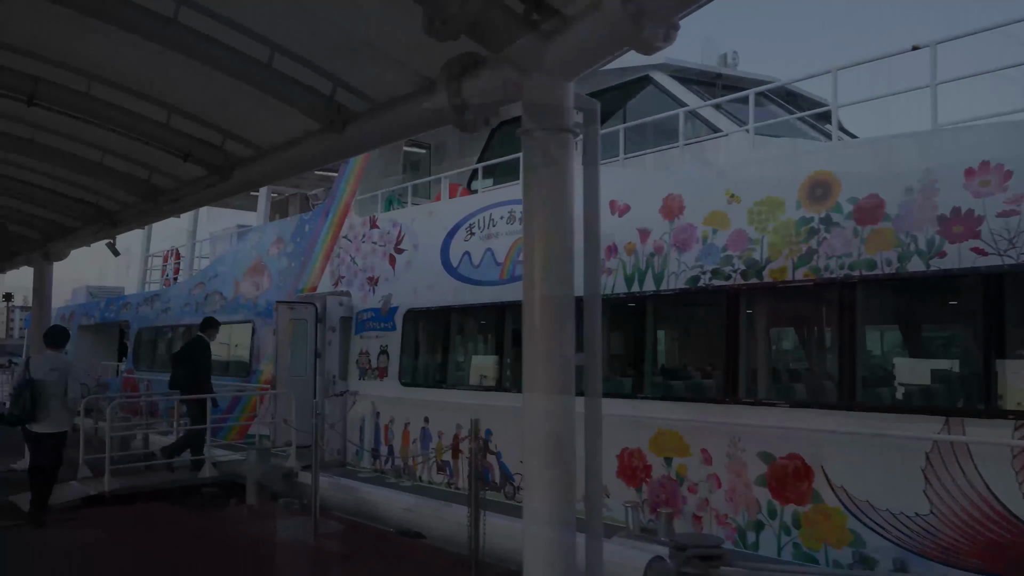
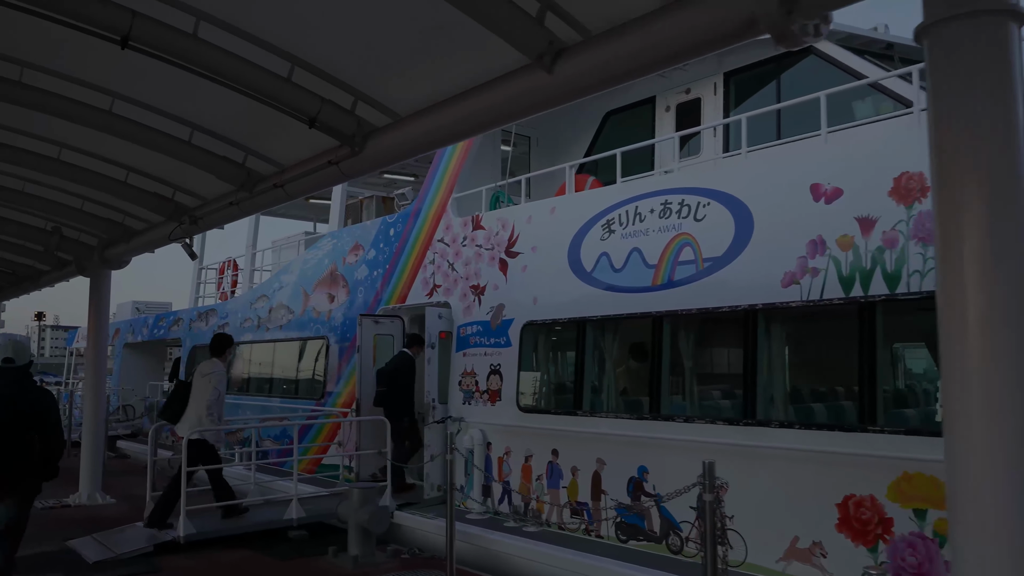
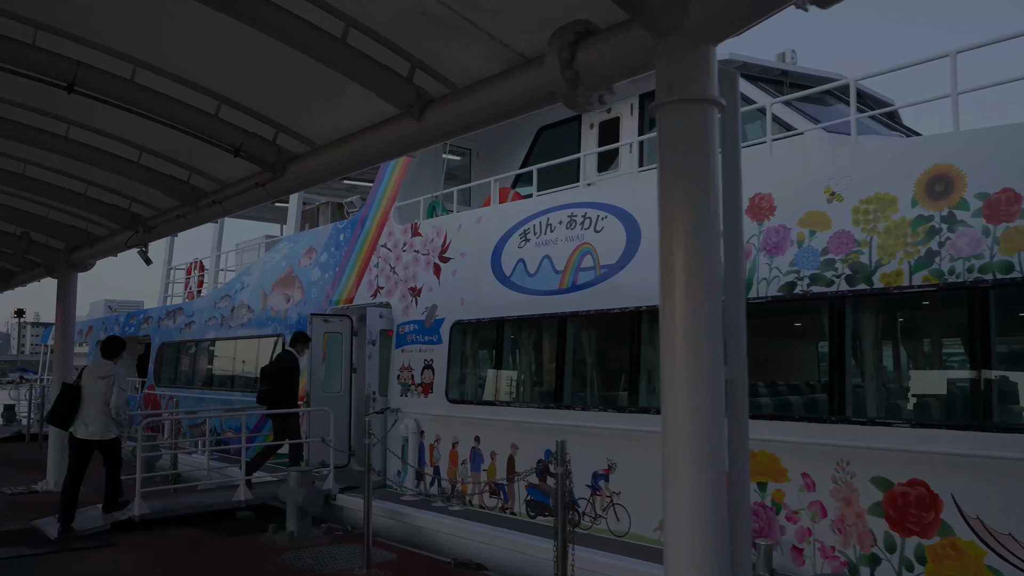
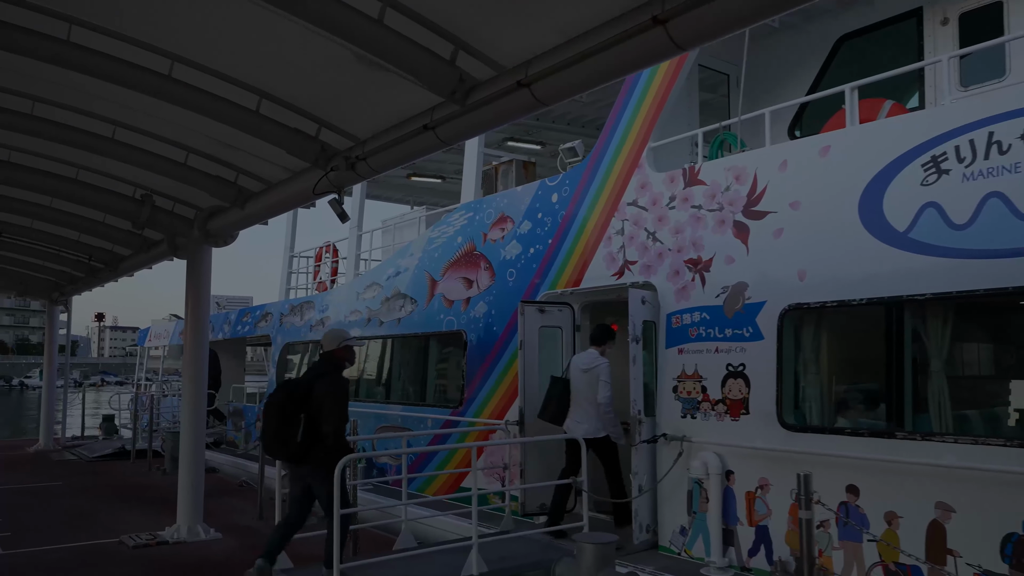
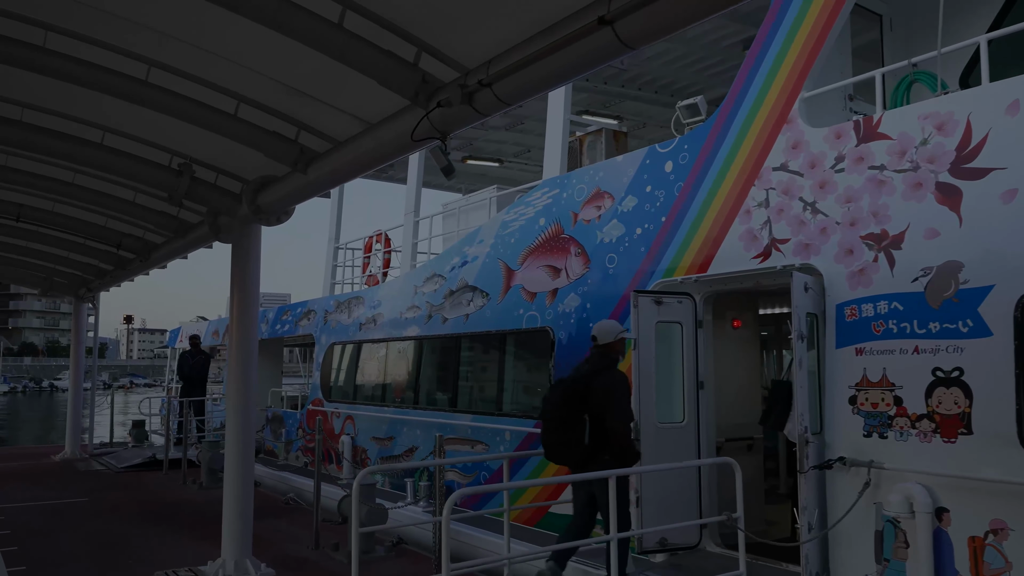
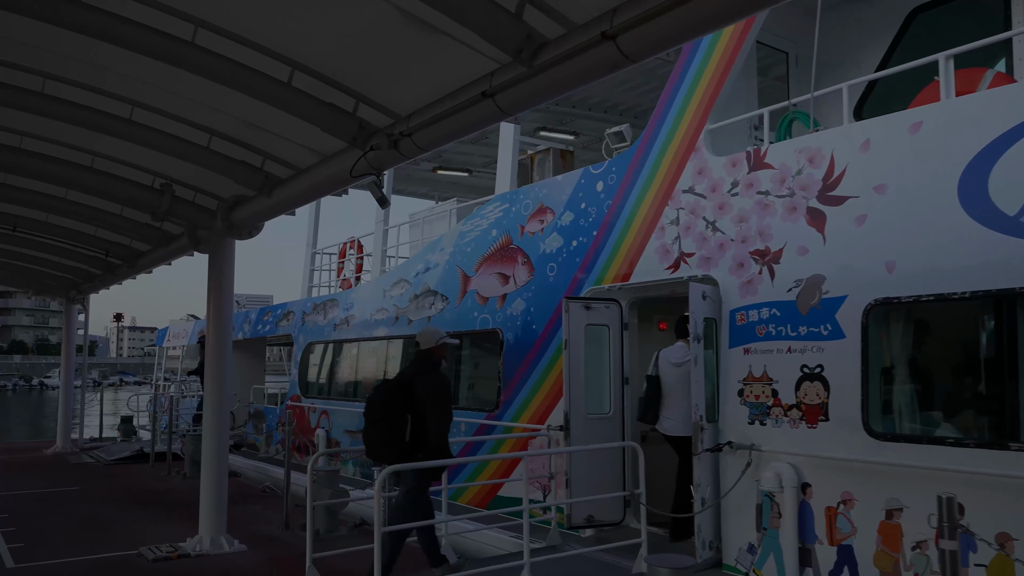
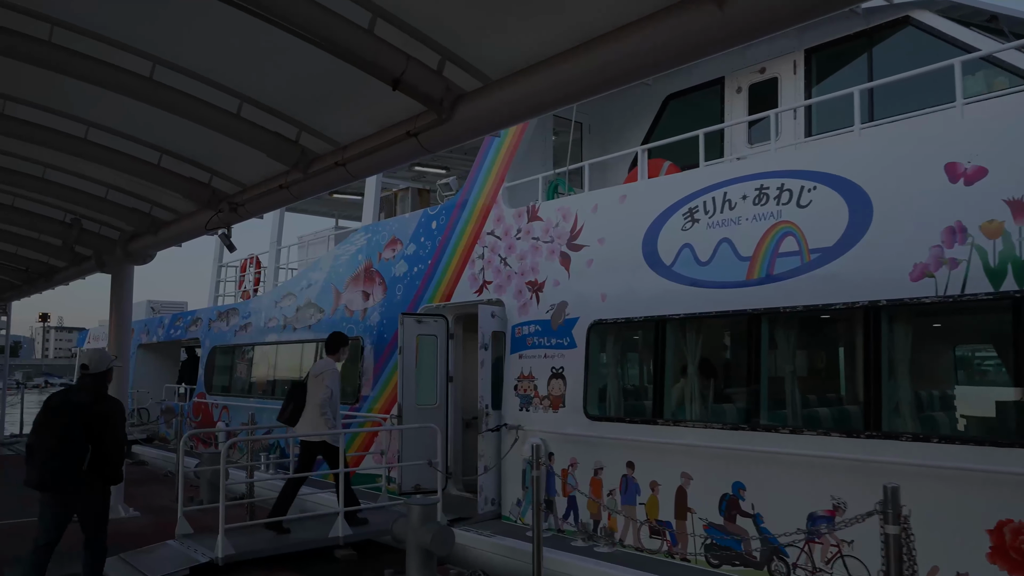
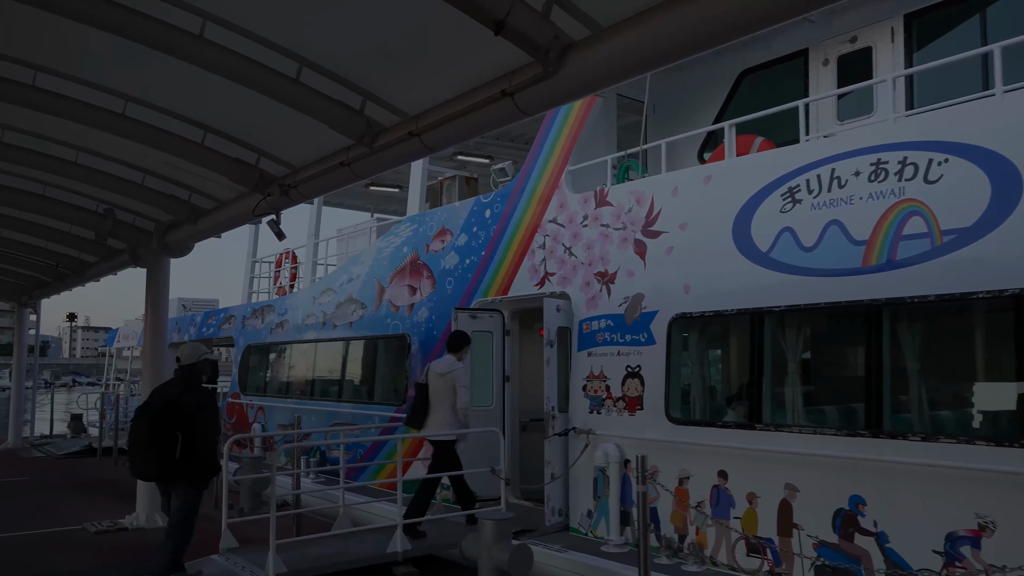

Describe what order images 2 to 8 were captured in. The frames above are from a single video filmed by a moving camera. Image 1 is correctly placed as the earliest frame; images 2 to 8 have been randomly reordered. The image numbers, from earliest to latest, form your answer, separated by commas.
3, 2, 7, 8, 4, 6, 5
